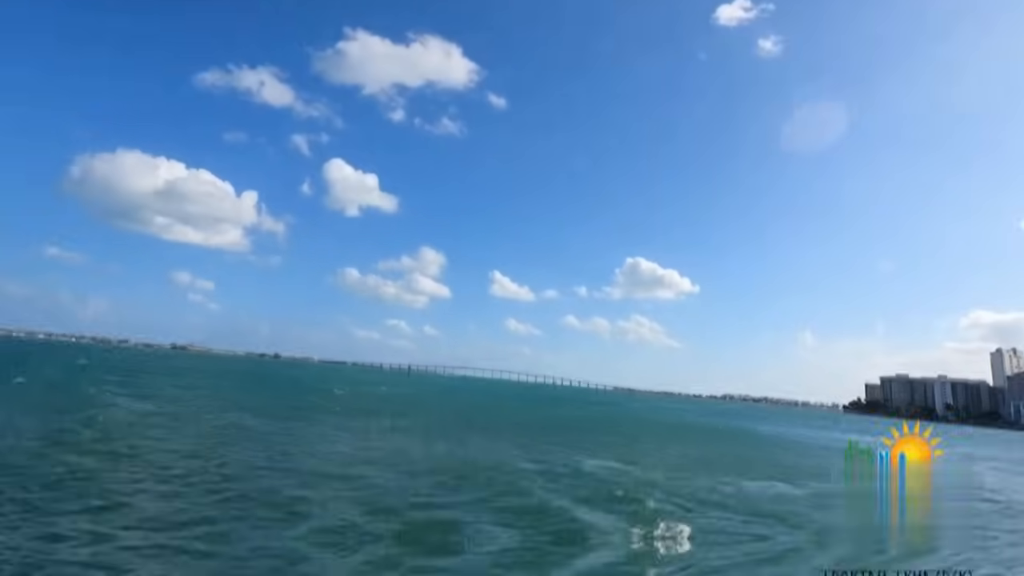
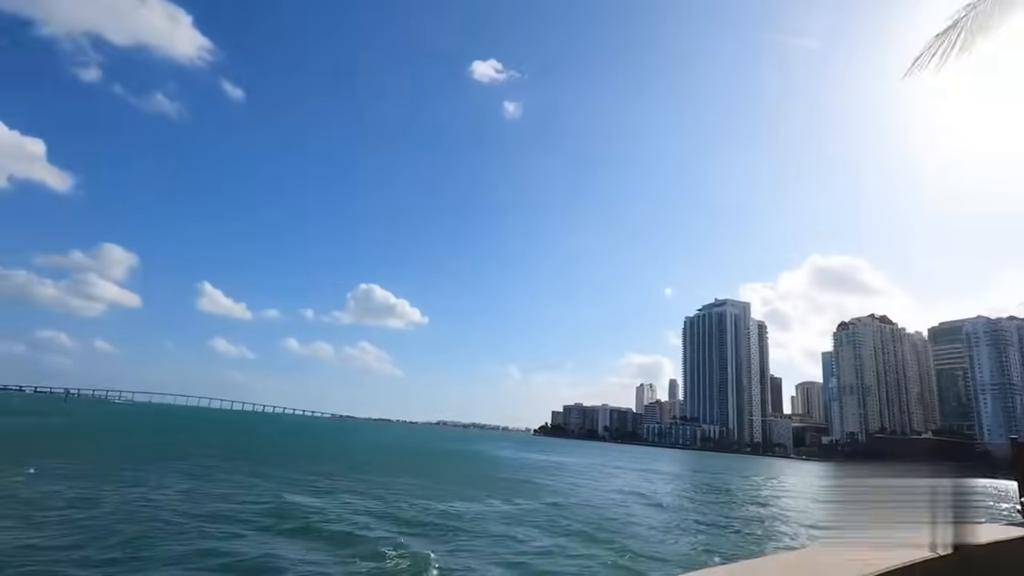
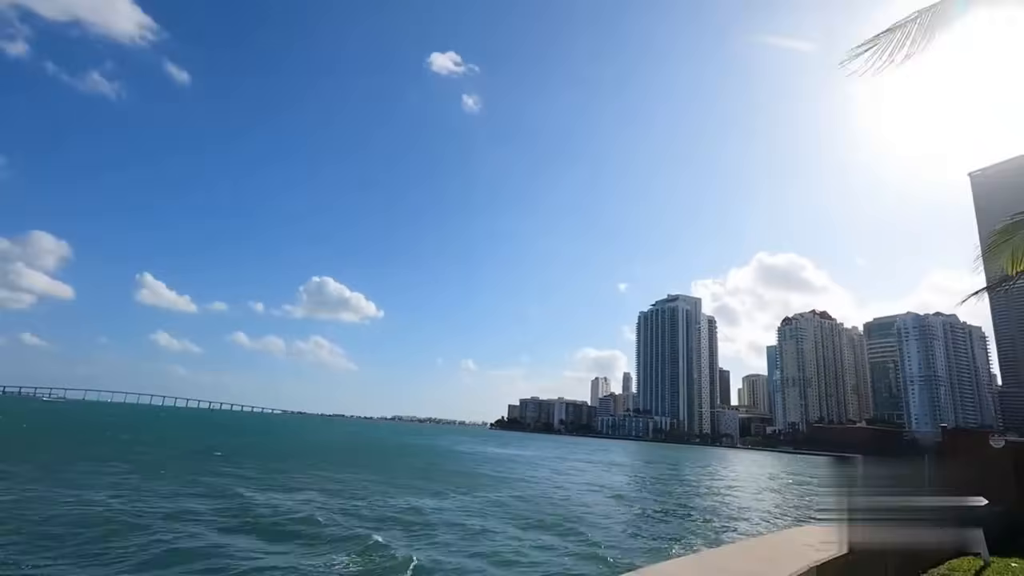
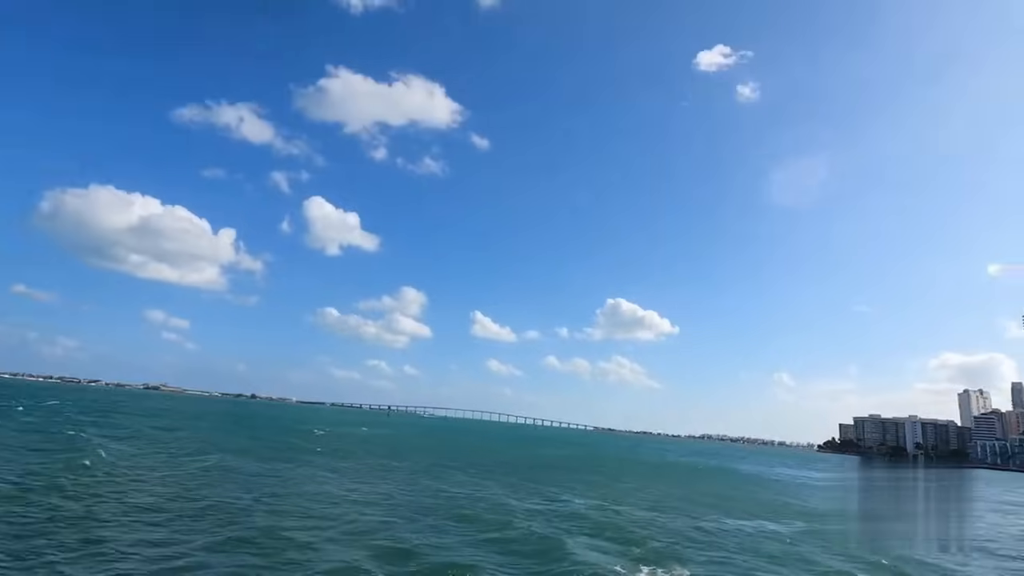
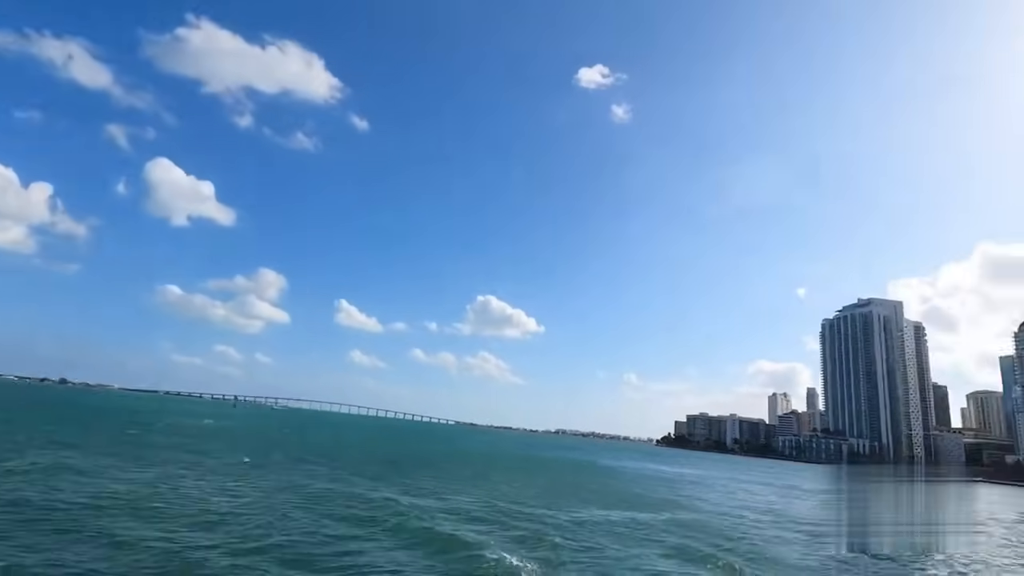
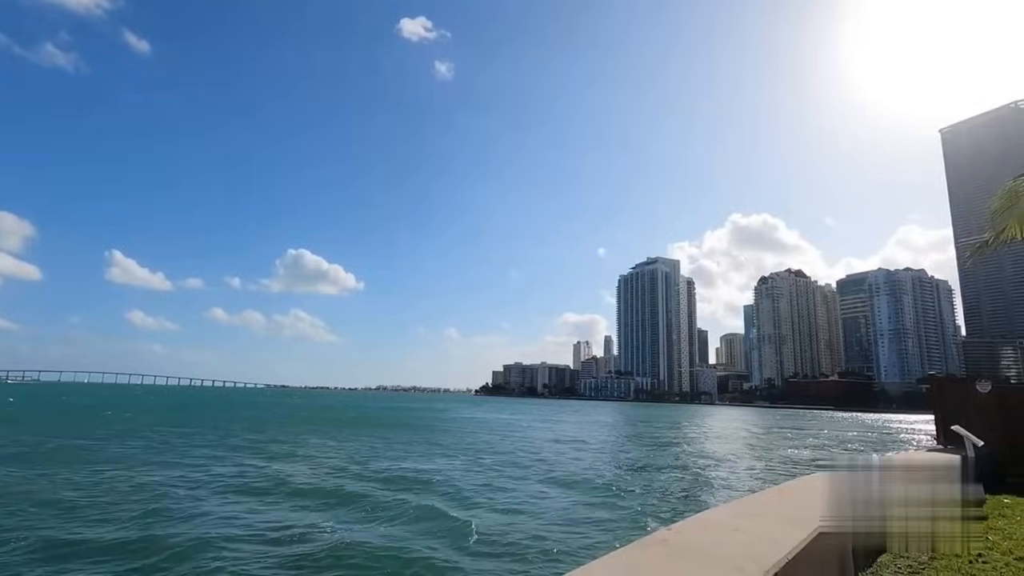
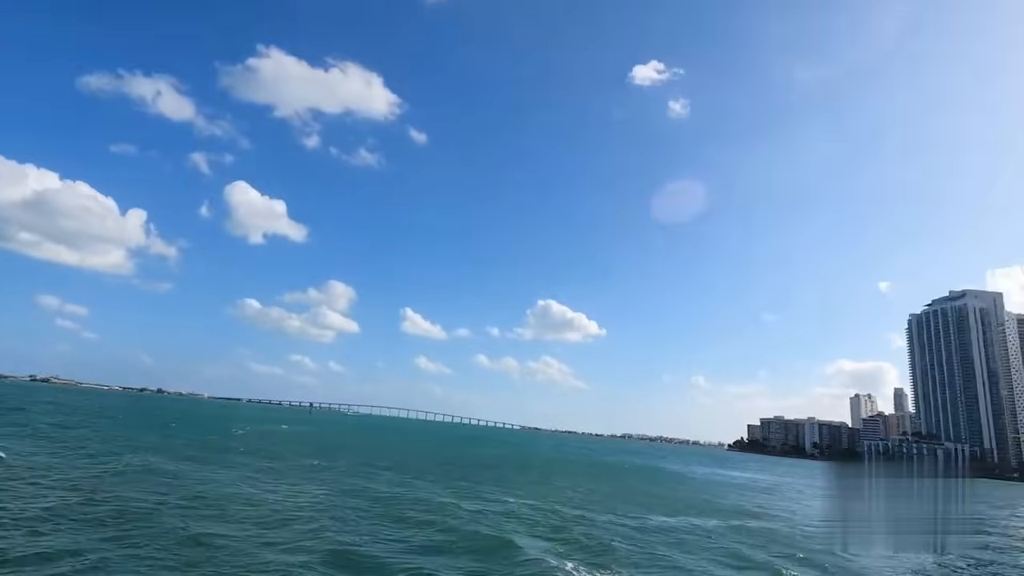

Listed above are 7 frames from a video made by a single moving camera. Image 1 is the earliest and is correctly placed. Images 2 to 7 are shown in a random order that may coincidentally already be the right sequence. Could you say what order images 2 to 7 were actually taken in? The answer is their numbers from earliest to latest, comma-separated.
4, 7, 5, 2, 3, 6
